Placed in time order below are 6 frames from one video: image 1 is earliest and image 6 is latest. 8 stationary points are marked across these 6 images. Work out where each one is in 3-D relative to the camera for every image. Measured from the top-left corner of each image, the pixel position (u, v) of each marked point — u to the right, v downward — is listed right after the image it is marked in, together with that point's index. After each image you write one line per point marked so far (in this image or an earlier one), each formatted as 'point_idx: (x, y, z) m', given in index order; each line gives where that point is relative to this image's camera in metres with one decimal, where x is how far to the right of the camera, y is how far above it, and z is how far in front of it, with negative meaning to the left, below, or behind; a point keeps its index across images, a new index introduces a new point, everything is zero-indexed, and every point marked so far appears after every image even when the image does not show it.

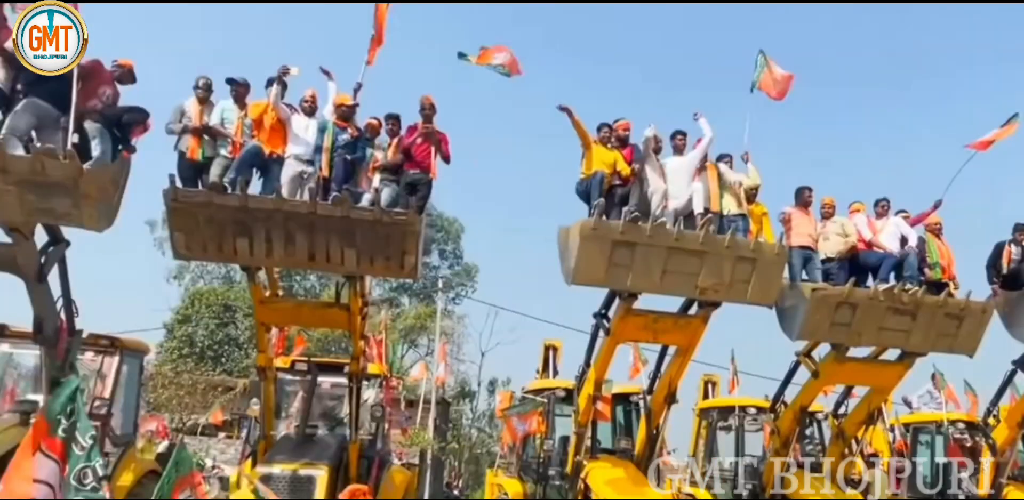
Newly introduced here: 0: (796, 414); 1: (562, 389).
0: (+3.2, -1.9, +10.5) m
1: (+0.5, -1.5, +9.6) m
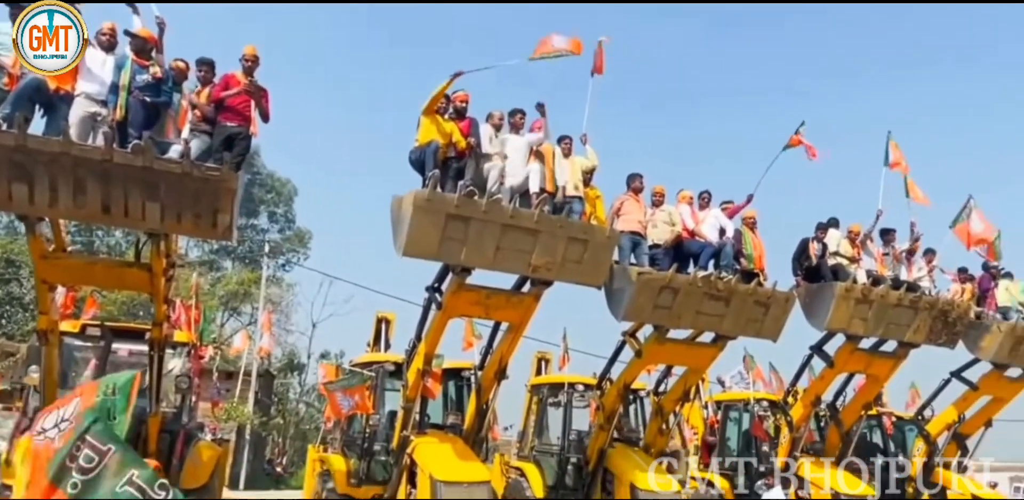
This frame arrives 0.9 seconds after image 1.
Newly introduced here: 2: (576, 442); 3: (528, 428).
0: (+1.3, -1.7, +10.8) m
1: (-1.3, -1.2, +9.4) m
2: (+0.8, -2.4, +11.5) m
3: (+0.2, -2.4, +12.1) m
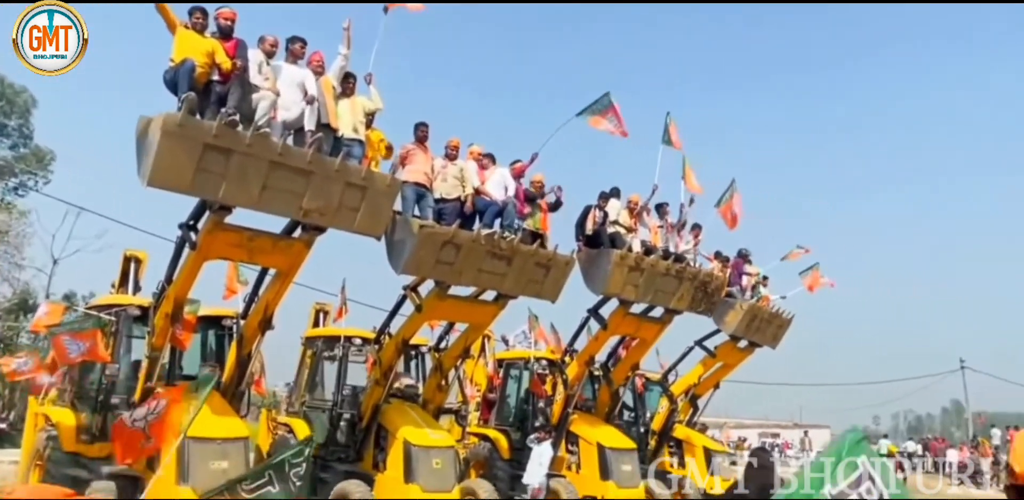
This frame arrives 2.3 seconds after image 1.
0: (-1.3, -1.1, +10.4) m
1: (-3.5, -0.5, +8.5) m
2: (-2.0, -1.8, +11.0) m
3: (-2.7, -1.6, +11.5) m
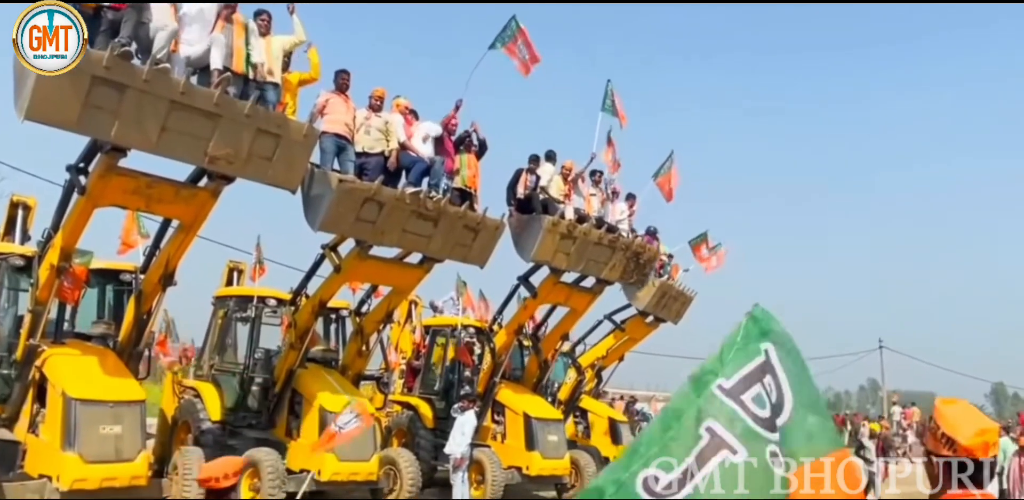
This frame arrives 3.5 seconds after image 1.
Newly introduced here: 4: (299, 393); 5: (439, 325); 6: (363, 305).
0: (-2.1, -0.6, +9.9) m
1: (-4.1, -0.1, +7.8) m
2: (-2.8, -1.3, +10.4) m
3: (-3.6, -1.1, +10.8) m
4: (-2.4, -1.6, +10.0) m
5: (-1.1, -1.1, +13.3) m
6: (-1.8, -0.7, +11.1) m
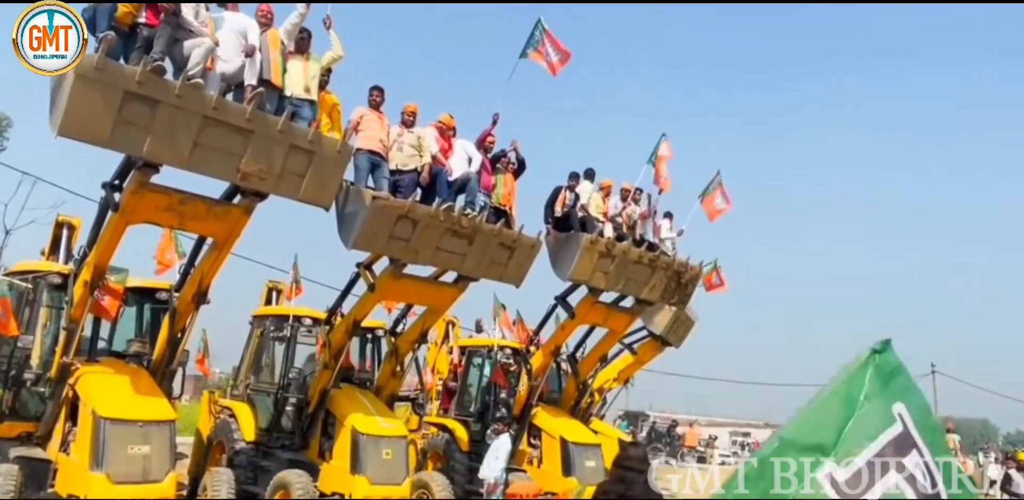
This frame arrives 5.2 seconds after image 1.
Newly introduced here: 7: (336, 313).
0: (-1.7, -0.8, +9.8) m
1: (-3.8, -0.2, +7.8) m
2: (-2.4, -1.5, +10.3) m
3: (-3.2, -1.3, +10.8) m
4: (-2.0, -1.8, +9.9) m
5: (-0.5, -1.4, +13.1) m
6: (-1.4, -0.9, +11.0) m
7: (-1.9, -0.7, +10.1) m
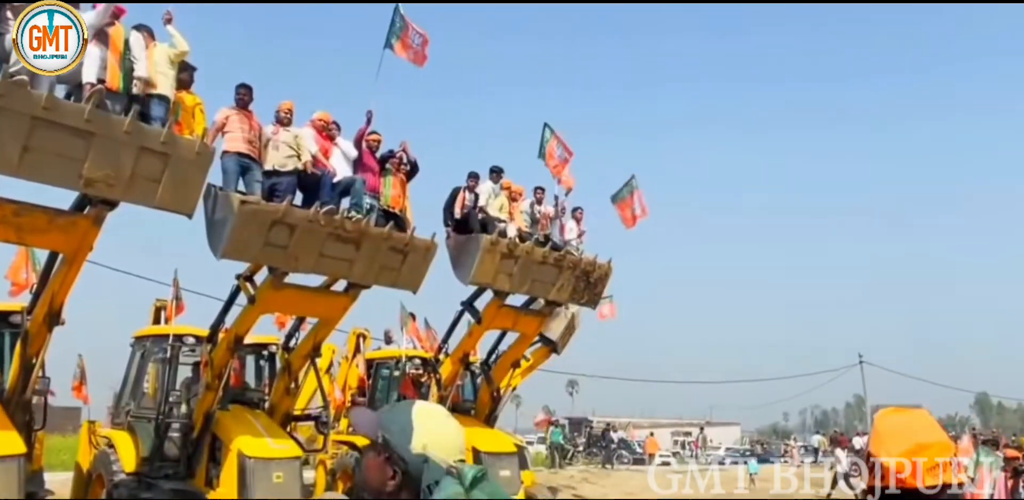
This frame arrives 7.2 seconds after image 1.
0: (-2.8, -0.9, +9.2) m
1: (-4.8, -0.4, +7.0) m
2: (-3.5, -1.6, +9.7) m
3: (-4.3, -1.5, +10.1) m
4: (-3.0, -1.9, +9.3) m
5: (-1.8, -1.5, +12.6) m
6: (-2.5, -1.0, +10.4) m
7: (-3.0, -0.8, +9.5) m
